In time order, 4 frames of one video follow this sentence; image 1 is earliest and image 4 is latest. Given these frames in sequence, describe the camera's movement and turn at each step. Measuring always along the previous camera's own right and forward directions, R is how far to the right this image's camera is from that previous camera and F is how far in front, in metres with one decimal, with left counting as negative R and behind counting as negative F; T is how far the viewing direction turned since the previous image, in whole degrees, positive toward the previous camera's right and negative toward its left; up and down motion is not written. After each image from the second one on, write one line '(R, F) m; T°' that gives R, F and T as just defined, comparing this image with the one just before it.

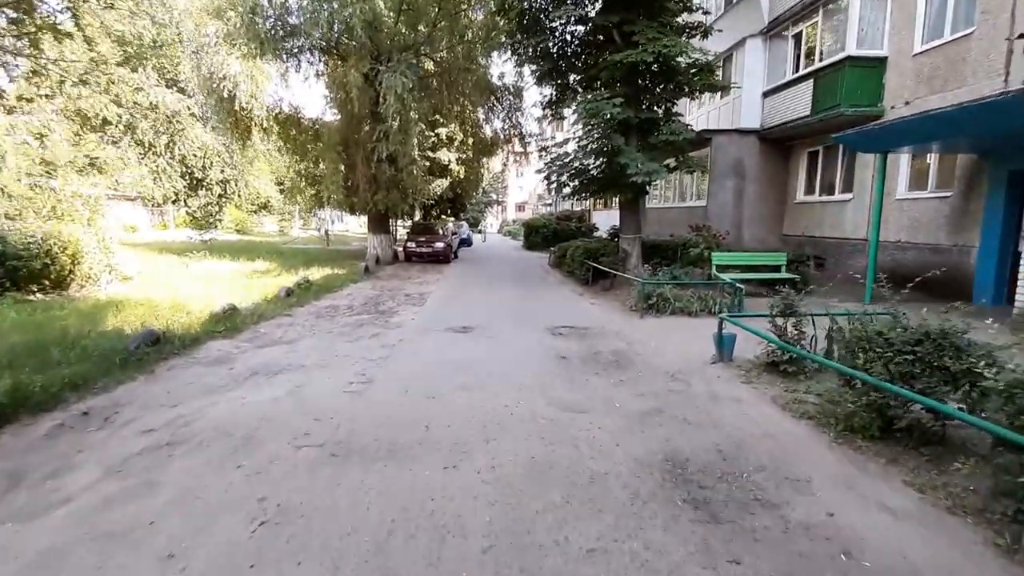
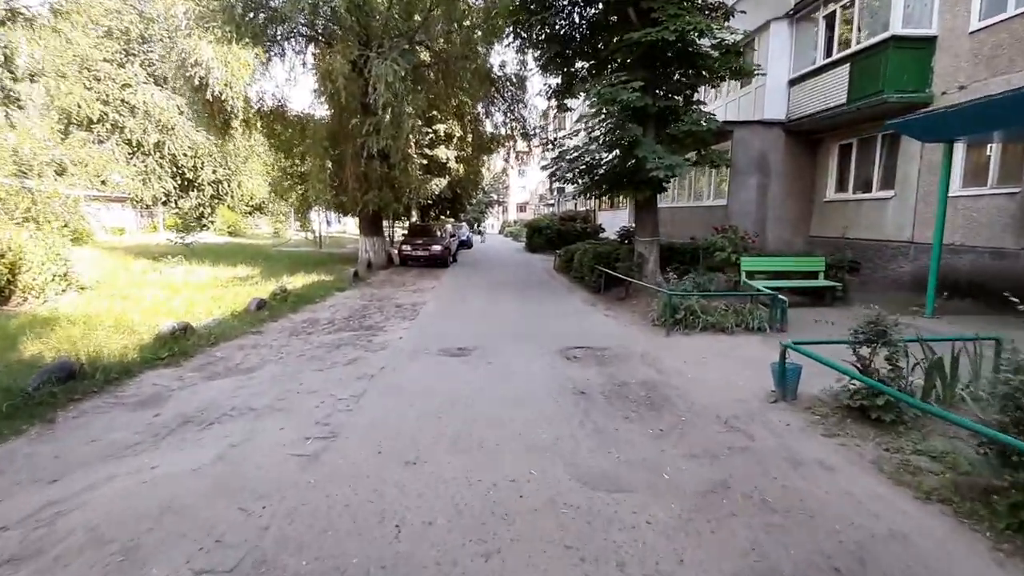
(0.0, +1.3) m; 0°
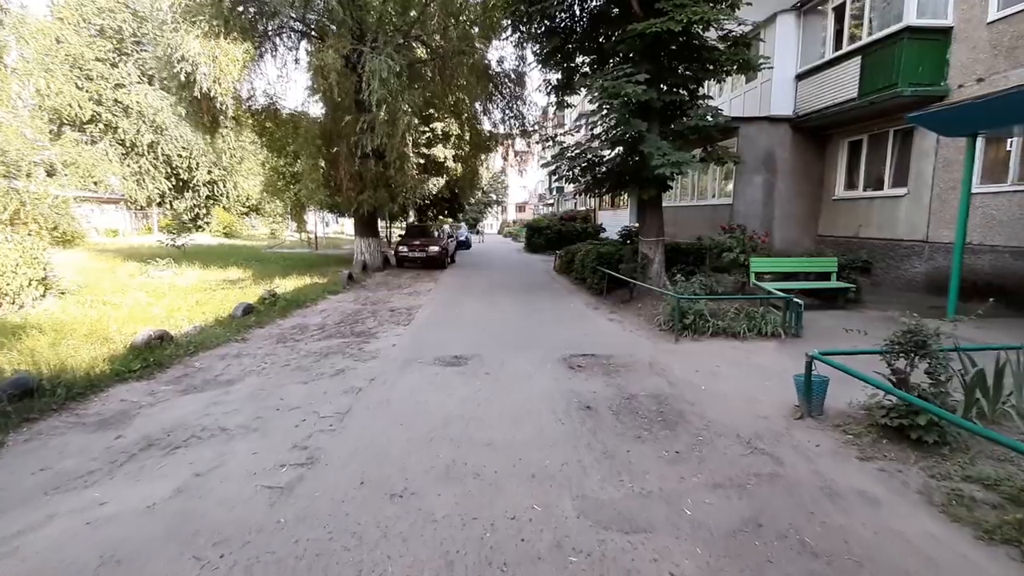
(0.0, +0.4) m; 0°
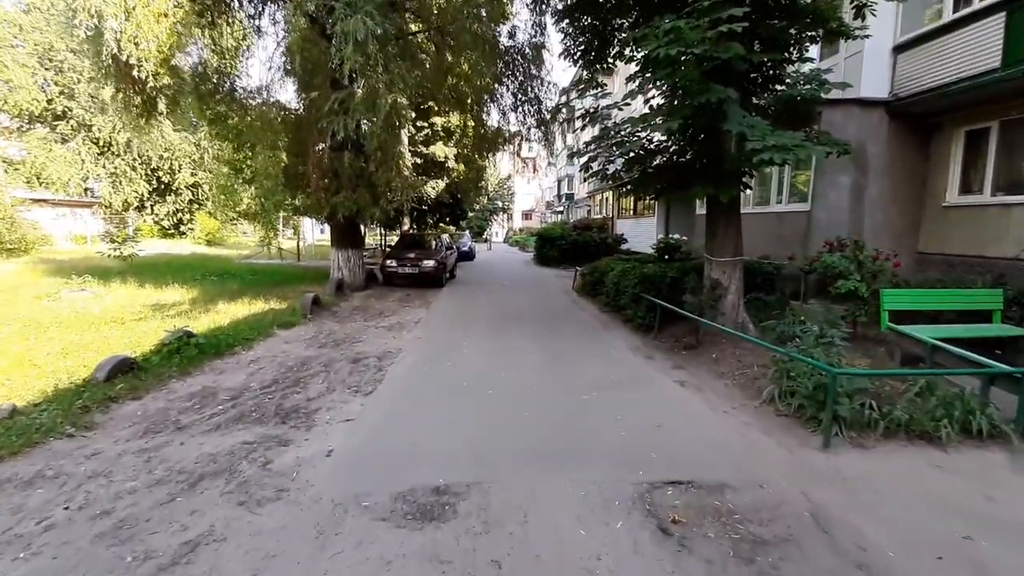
(-0.2, +3.0) m; 0°
